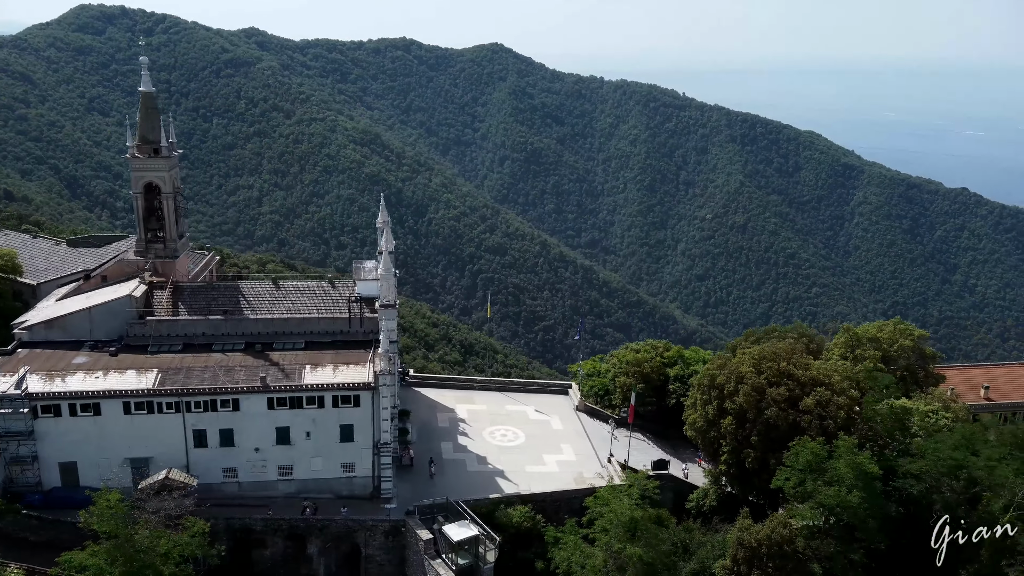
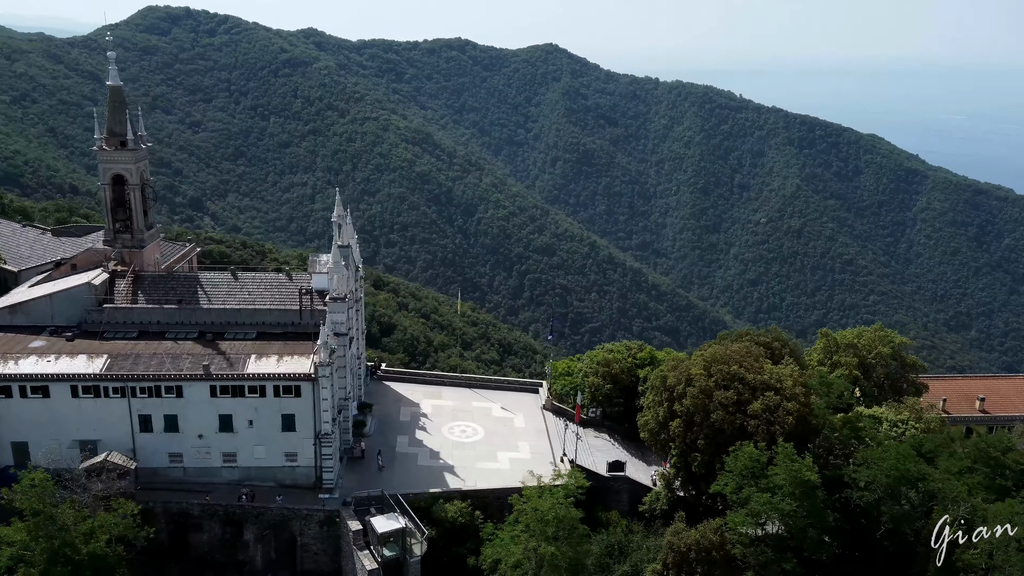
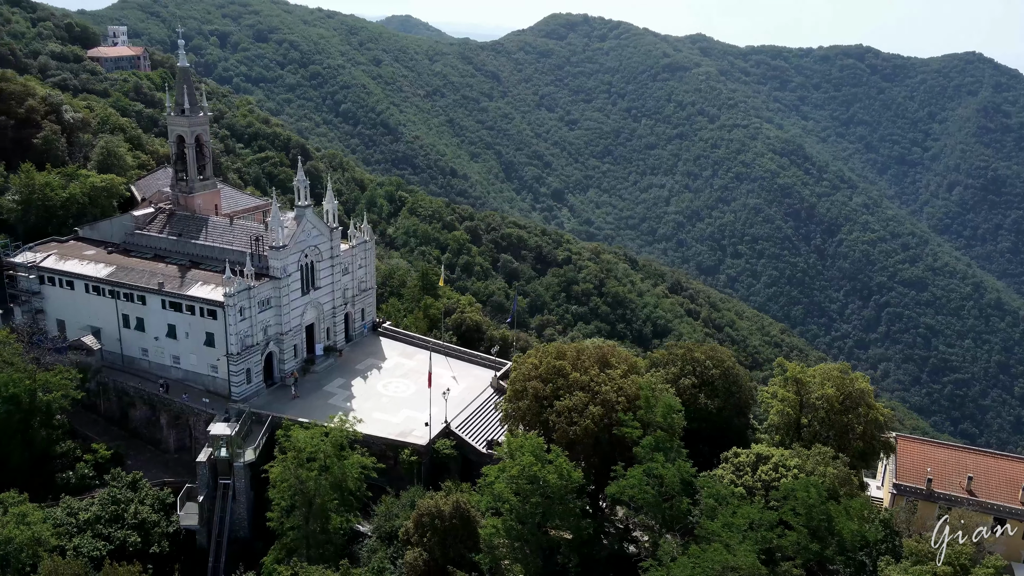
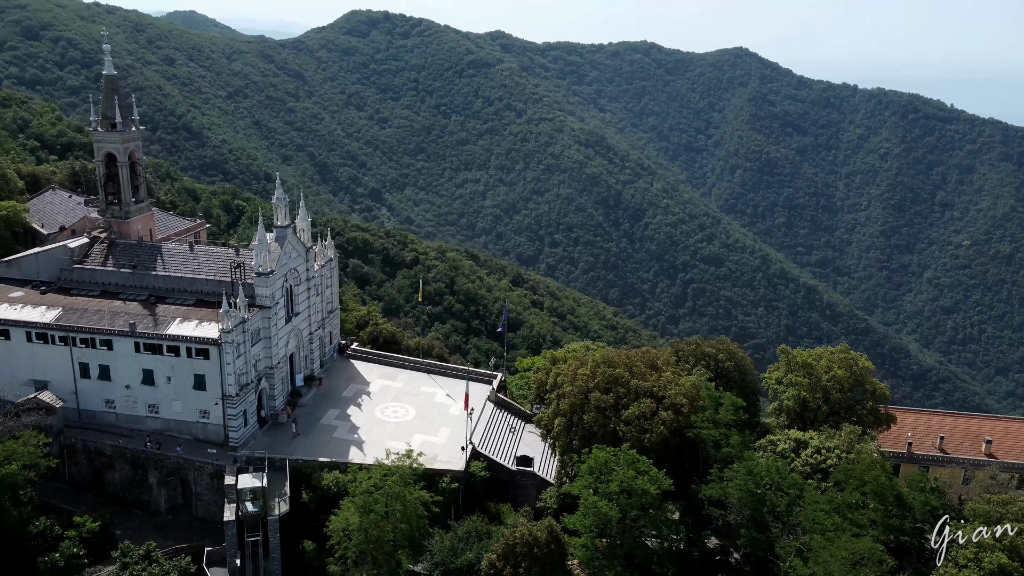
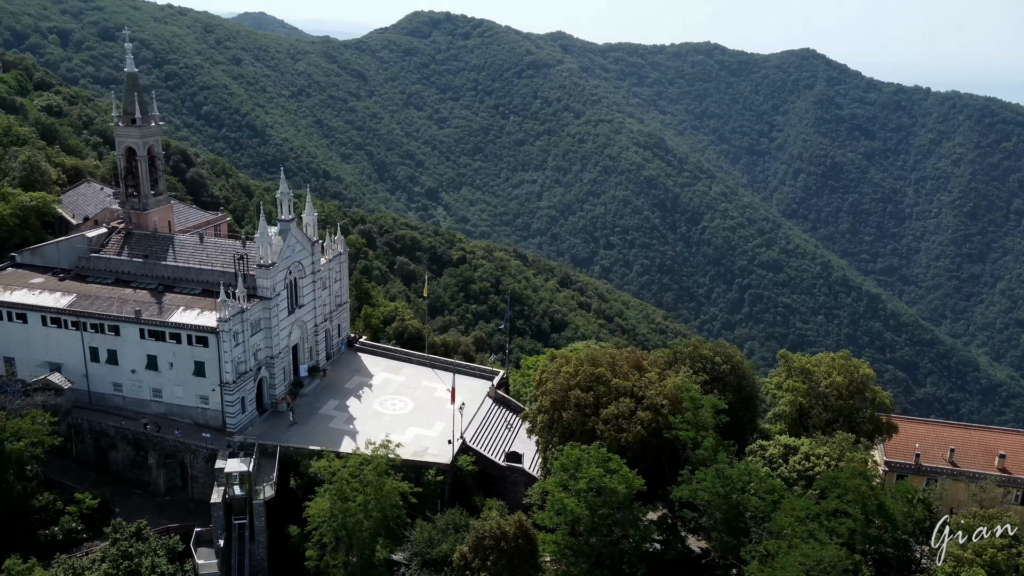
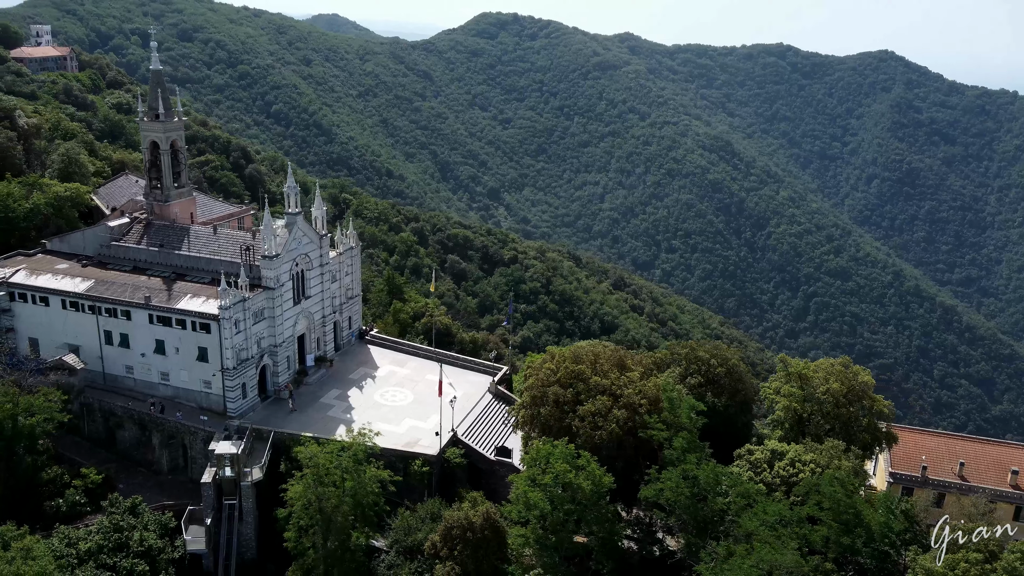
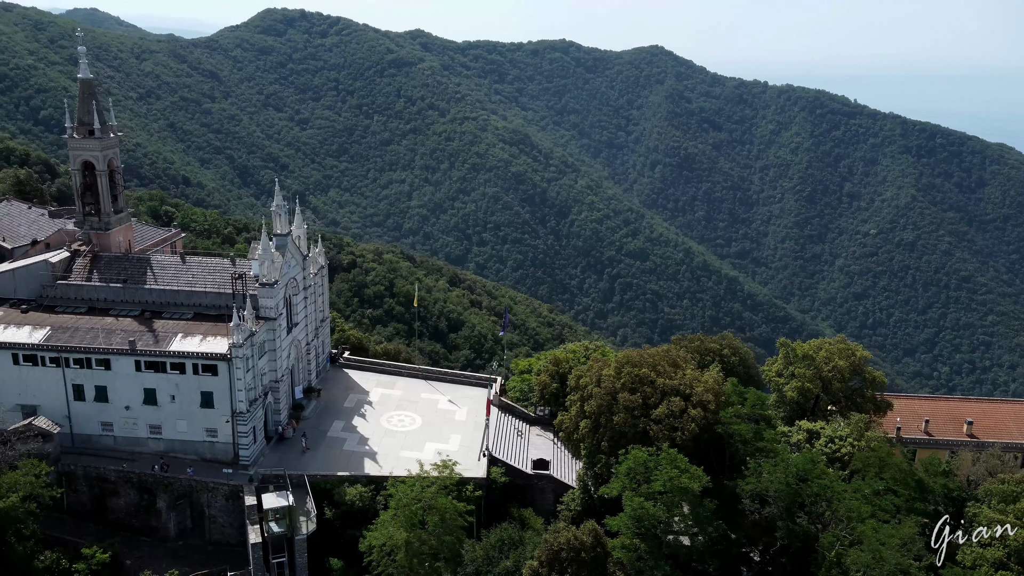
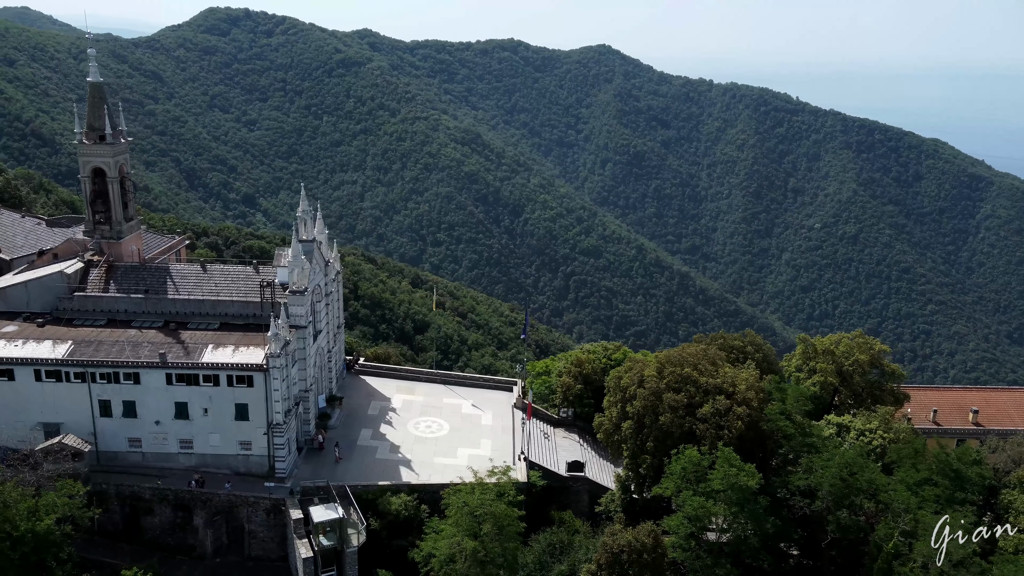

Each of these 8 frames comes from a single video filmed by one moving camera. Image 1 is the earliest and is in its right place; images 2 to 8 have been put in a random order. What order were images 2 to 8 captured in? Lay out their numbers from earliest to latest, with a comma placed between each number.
2, 8, 7, 4, 5, 6, 3
